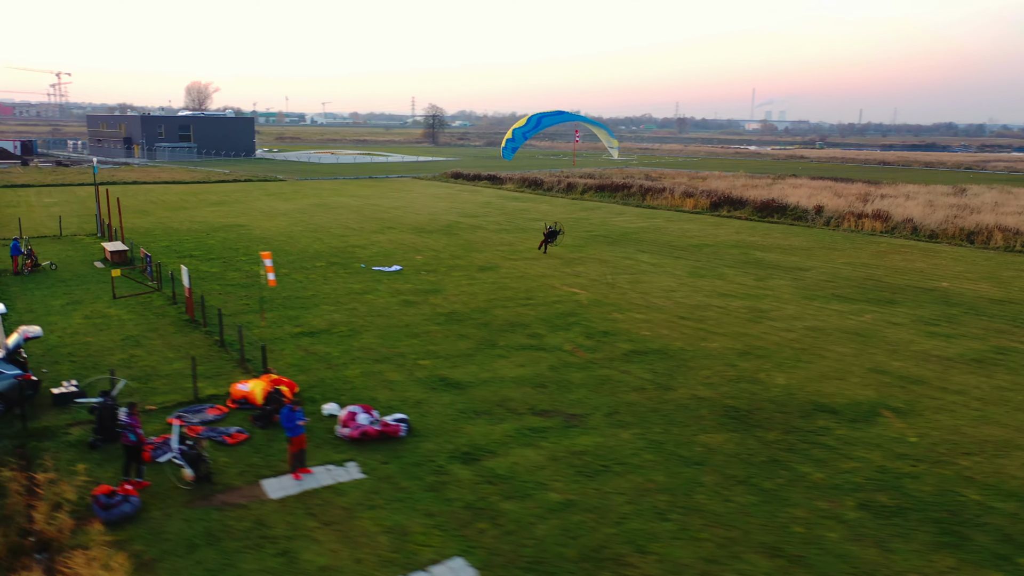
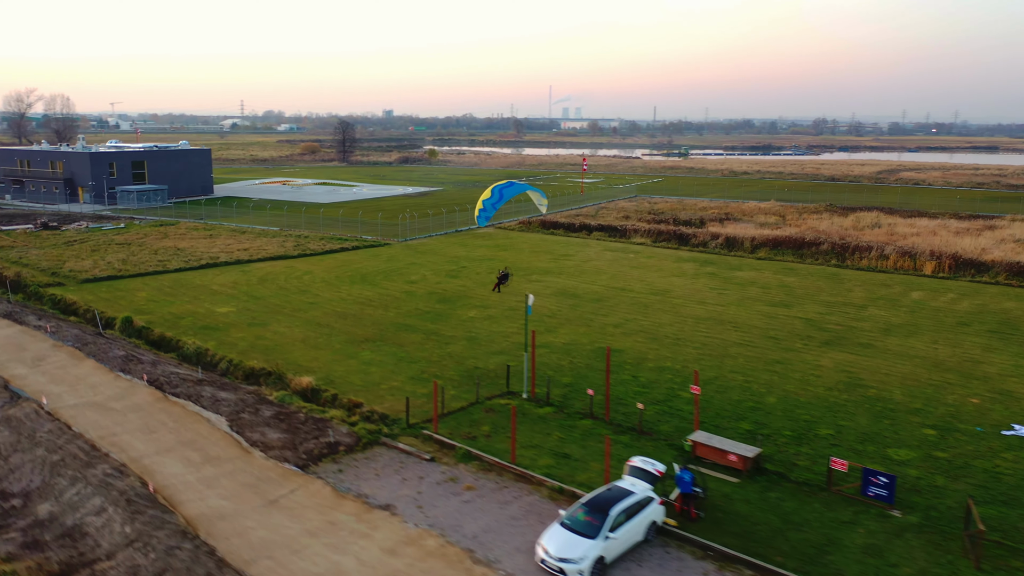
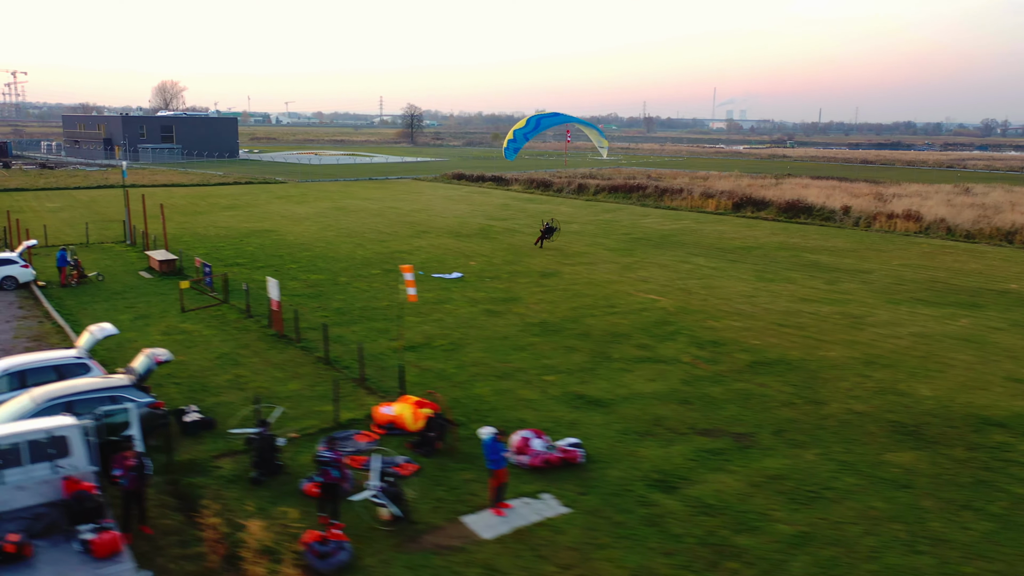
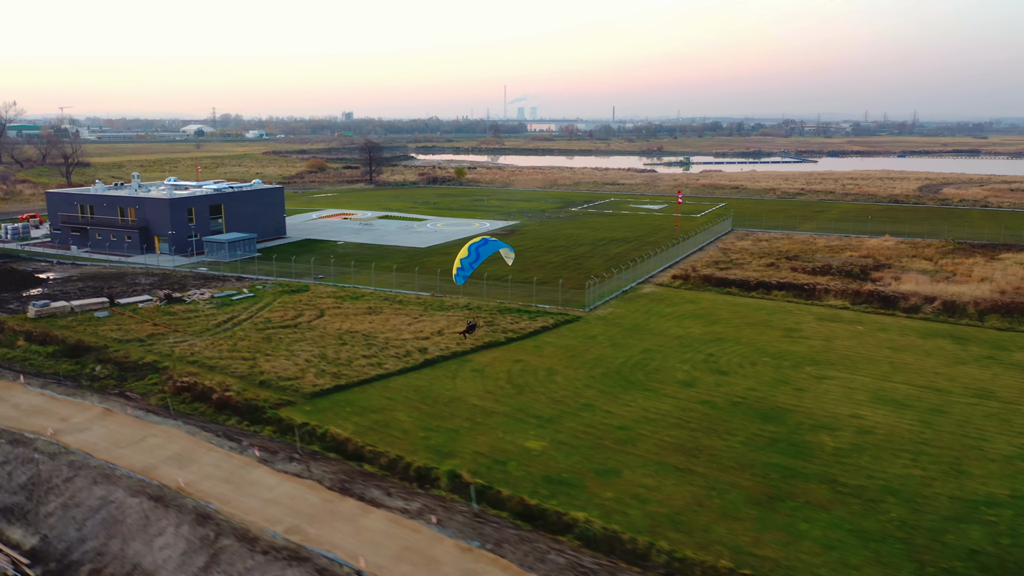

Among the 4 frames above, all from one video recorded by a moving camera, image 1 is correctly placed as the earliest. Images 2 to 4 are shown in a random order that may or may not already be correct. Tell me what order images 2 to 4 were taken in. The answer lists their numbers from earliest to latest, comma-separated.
3, 2, 4
